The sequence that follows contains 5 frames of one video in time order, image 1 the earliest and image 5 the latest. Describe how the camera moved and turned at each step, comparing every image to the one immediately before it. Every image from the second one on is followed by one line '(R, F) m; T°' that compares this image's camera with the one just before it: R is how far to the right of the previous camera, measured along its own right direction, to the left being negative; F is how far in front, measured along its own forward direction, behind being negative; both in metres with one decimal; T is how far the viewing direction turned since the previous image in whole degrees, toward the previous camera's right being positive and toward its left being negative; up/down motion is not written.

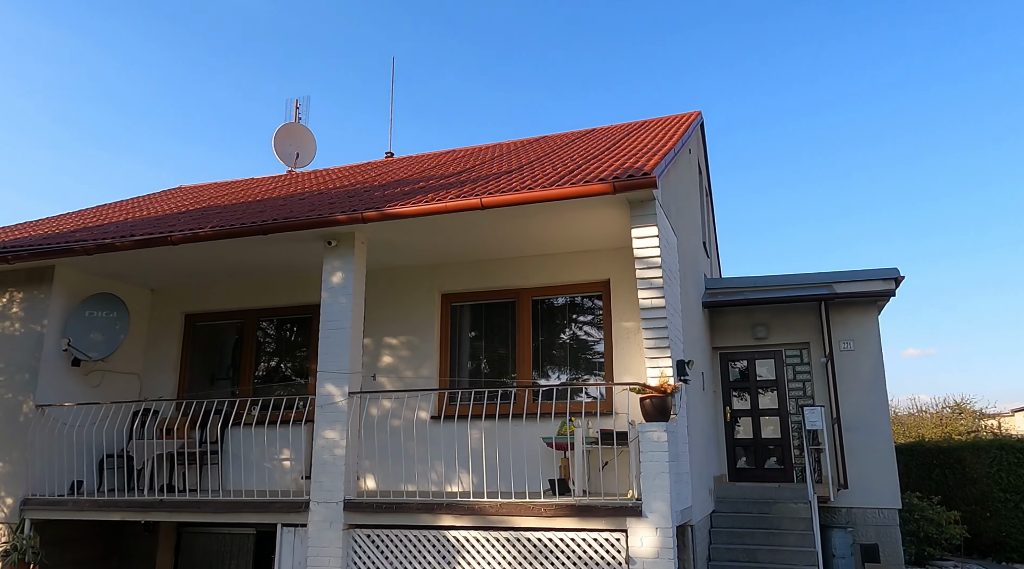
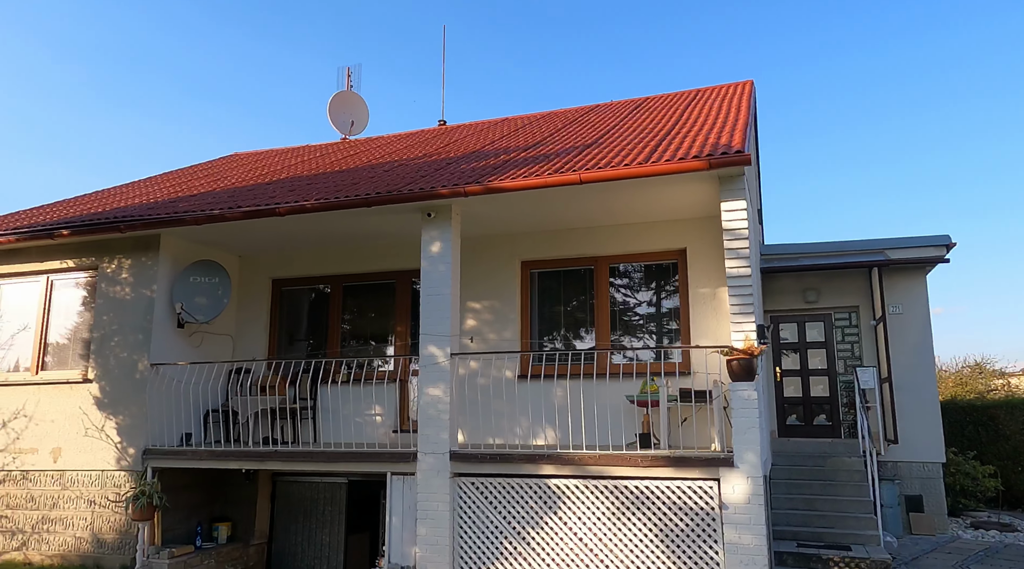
(-0.8, -0.6) m; -1°
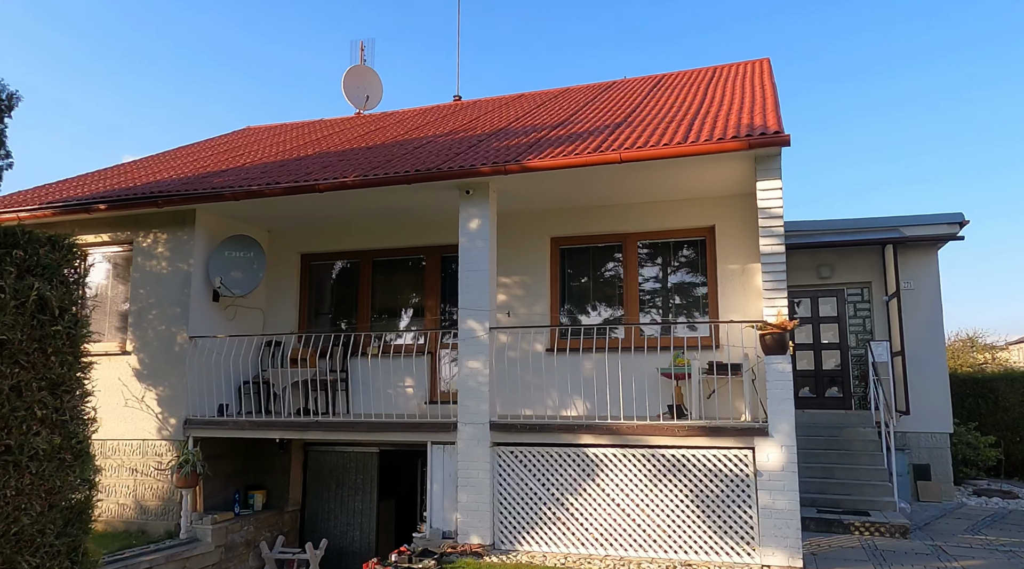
(-0.5, -0.2) m; +1°
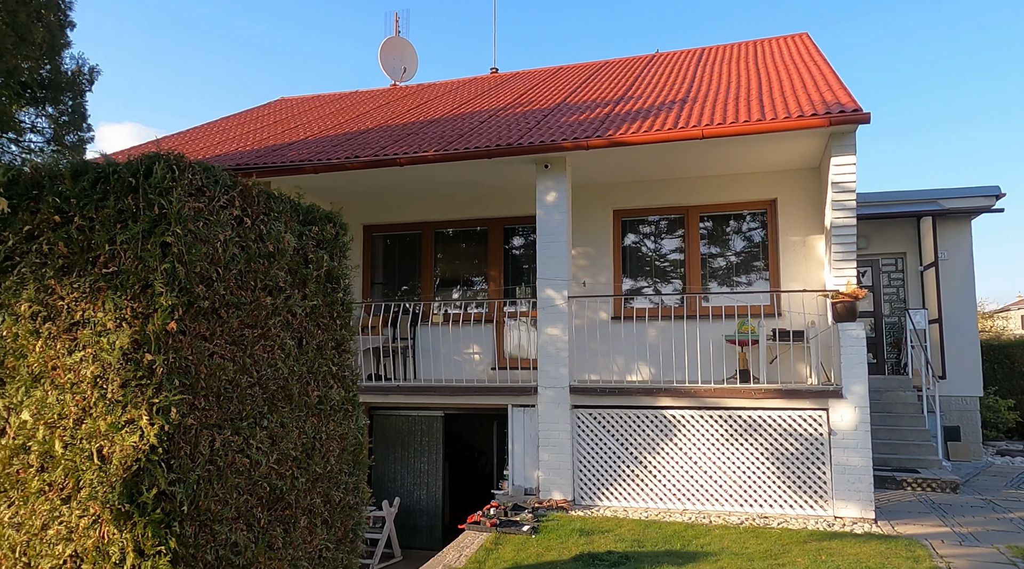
(-1.0, -0.4) m; +1°
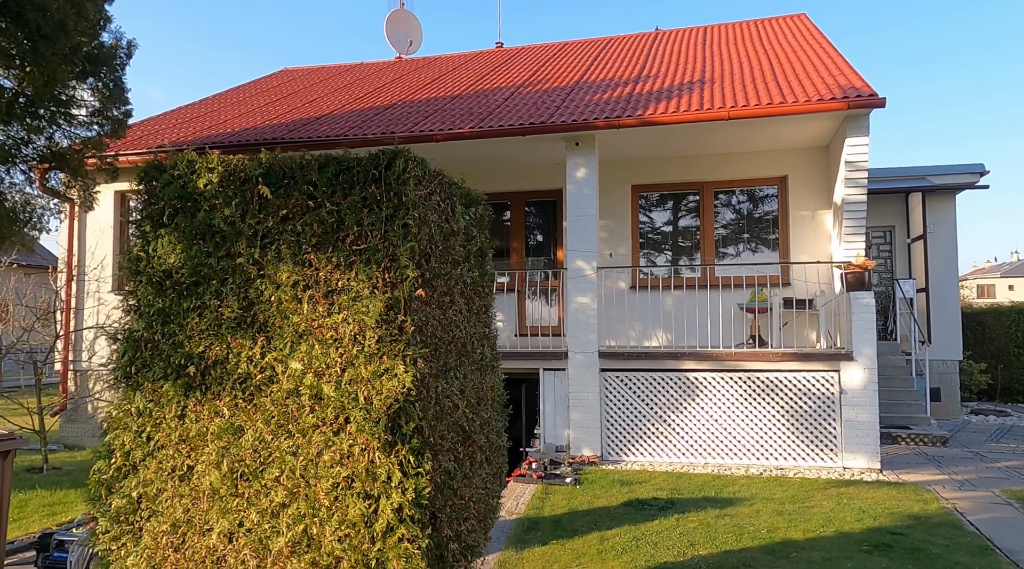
(-0.7, -0.5) m; +2°
